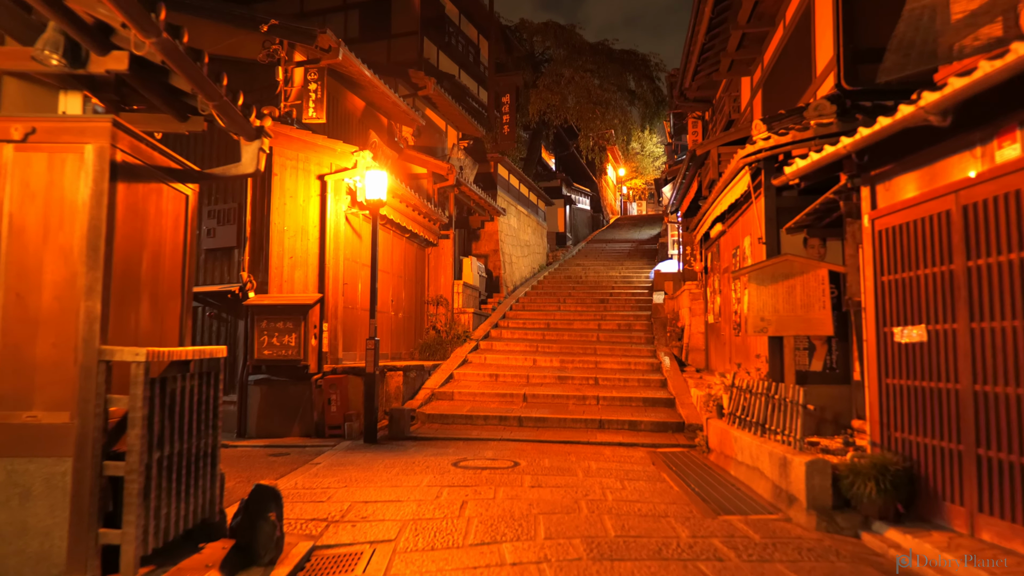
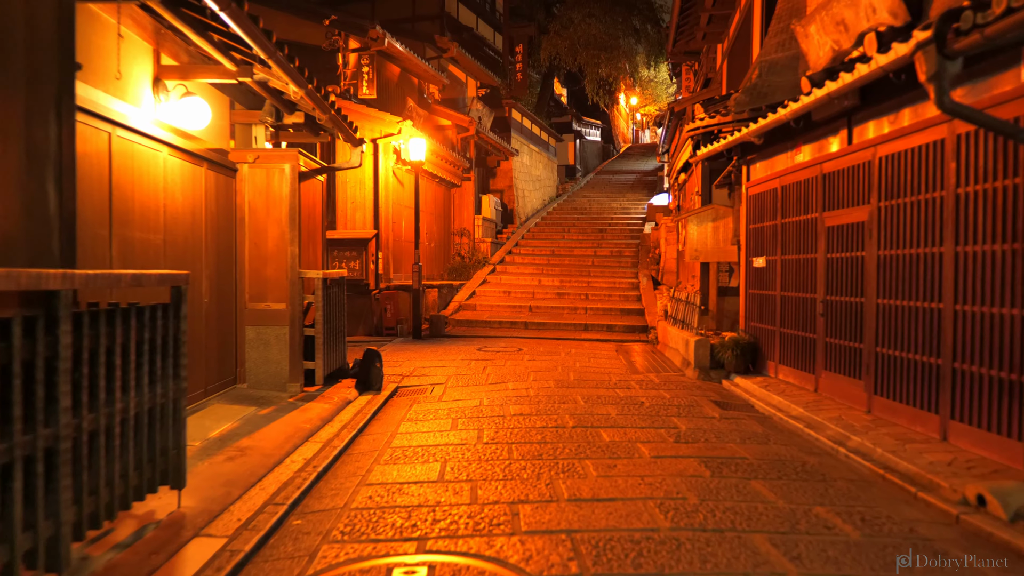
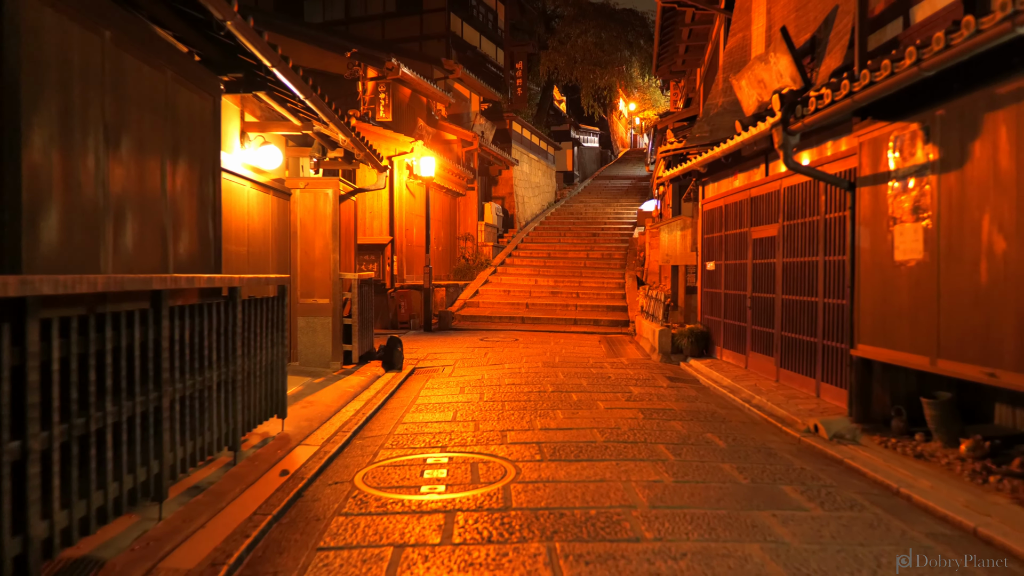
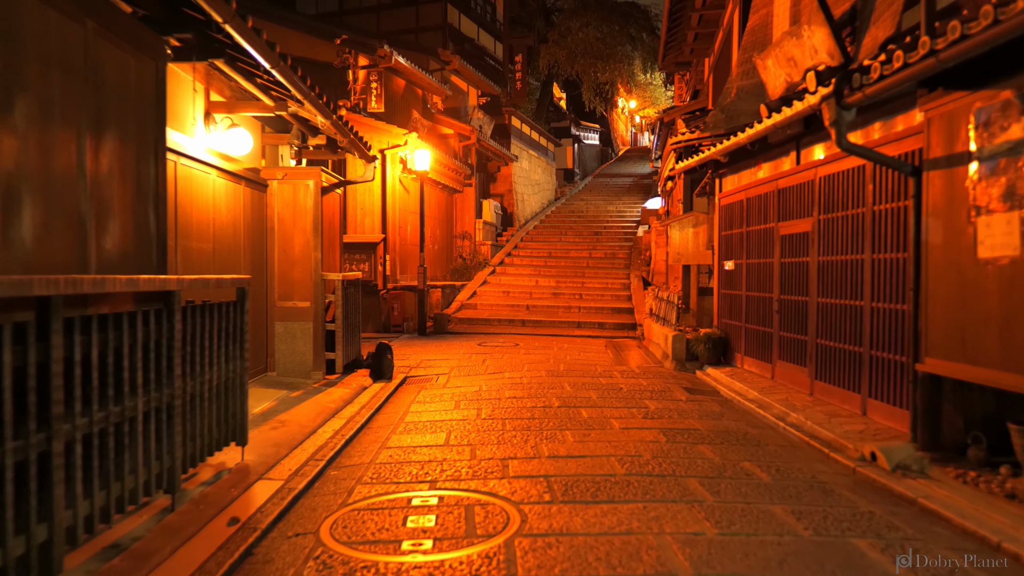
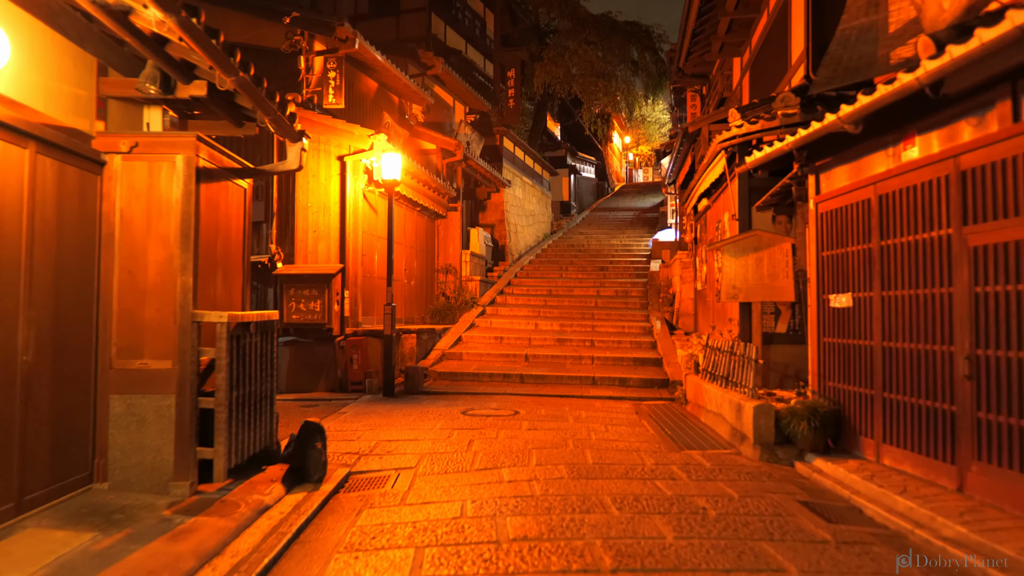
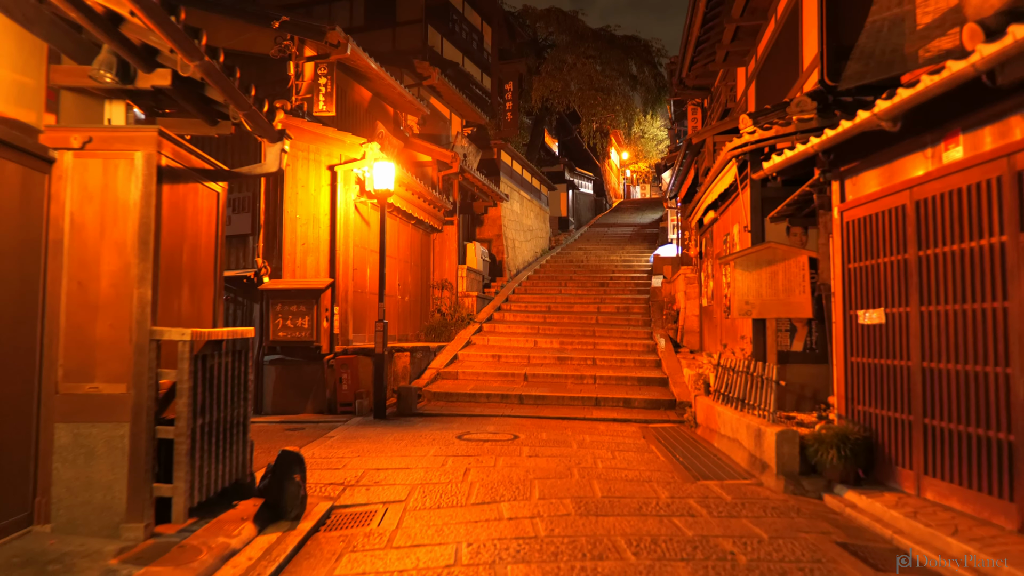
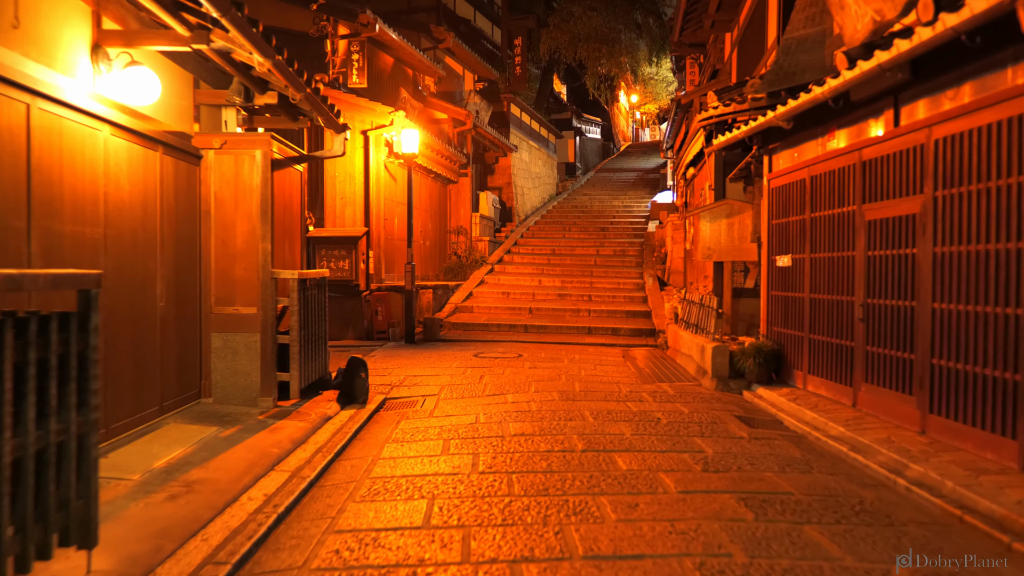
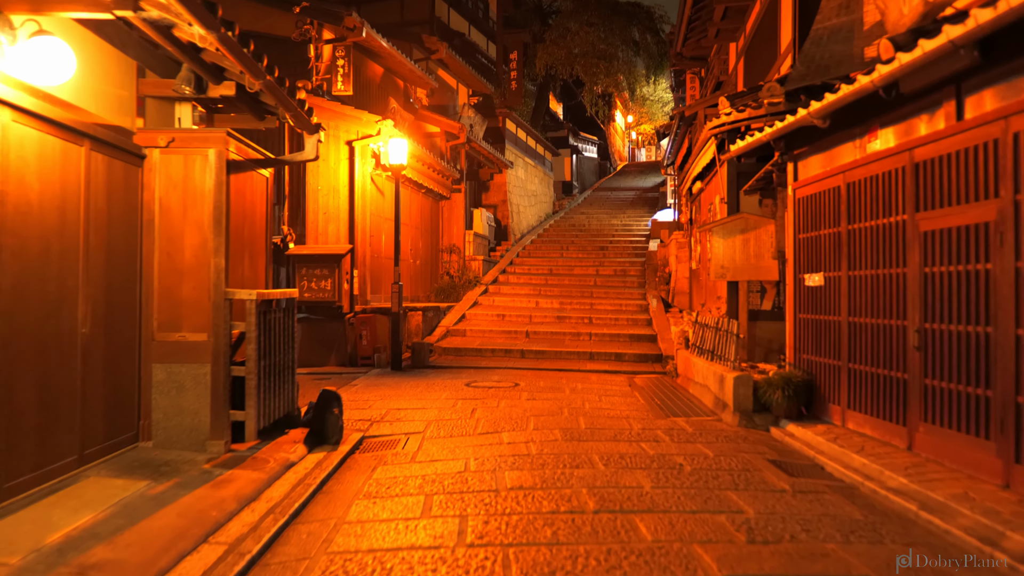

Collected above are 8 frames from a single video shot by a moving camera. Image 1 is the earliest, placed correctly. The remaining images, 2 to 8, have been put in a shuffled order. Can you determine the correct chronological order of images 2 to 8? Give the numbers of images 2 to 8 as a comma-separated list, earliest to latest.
6, 5, 8, 7, 2, 4, 3
